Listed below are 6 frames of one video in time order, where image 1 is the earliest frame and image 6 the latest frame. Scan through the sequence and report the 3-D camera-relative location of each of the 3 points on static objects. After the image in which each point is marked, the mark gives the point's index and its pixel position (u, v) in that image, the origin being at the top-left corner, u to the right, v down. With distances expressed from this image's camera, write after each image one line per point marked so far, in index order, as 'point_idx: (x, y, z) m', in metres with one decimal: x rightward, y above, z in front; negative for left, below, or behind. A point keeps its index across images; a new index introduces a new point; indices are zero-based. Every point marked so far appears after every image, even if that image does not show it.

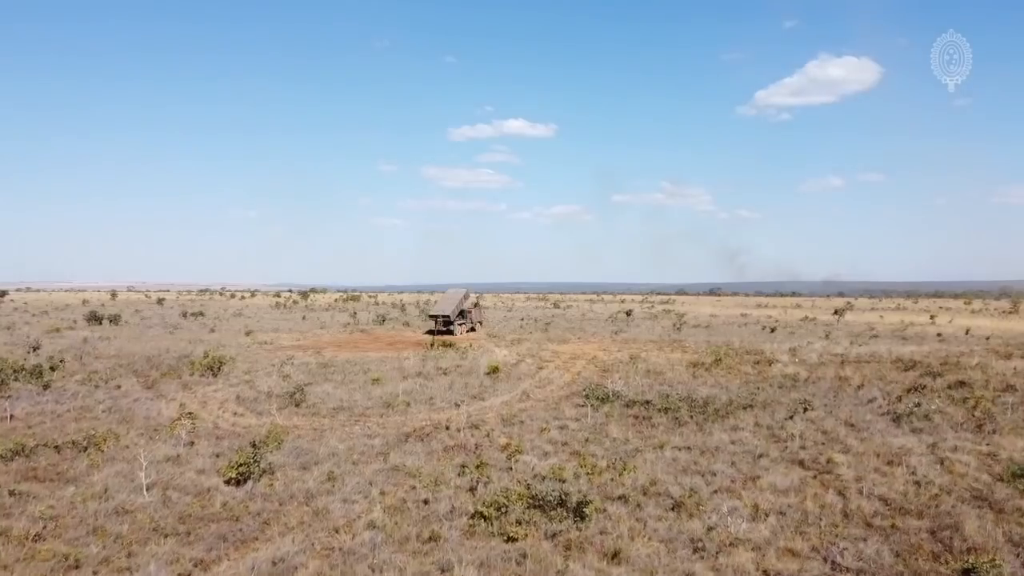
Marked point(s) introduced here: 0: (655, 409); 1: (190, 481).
0: (+3.0, -2.5, +17.7) m
1: (-4.5, -2.7, +11.9) m
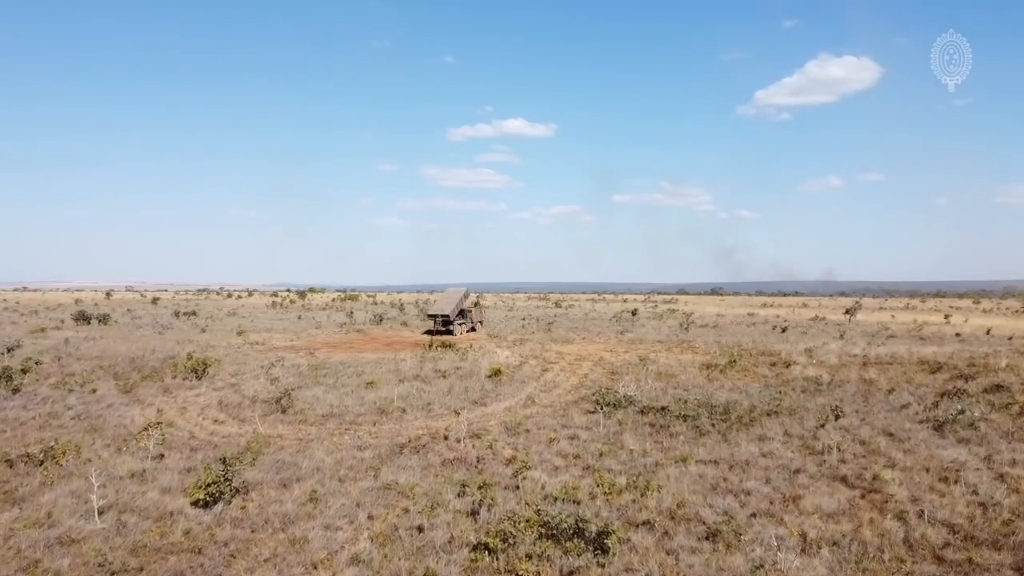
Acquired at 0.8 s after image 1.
0: (+3.1, -2.5, +16.3) m
1: (-4.4, -2.6, +10.4) m
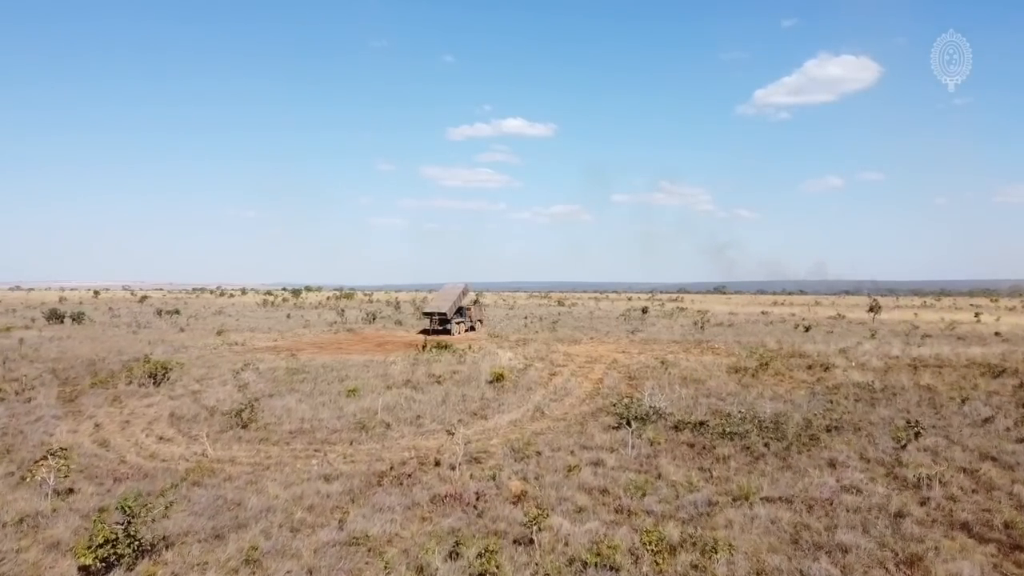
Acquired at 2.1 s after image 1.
0: (+3.2, -2.3, +13.4) m
1: (-4.3, -2.5, +7.5) m
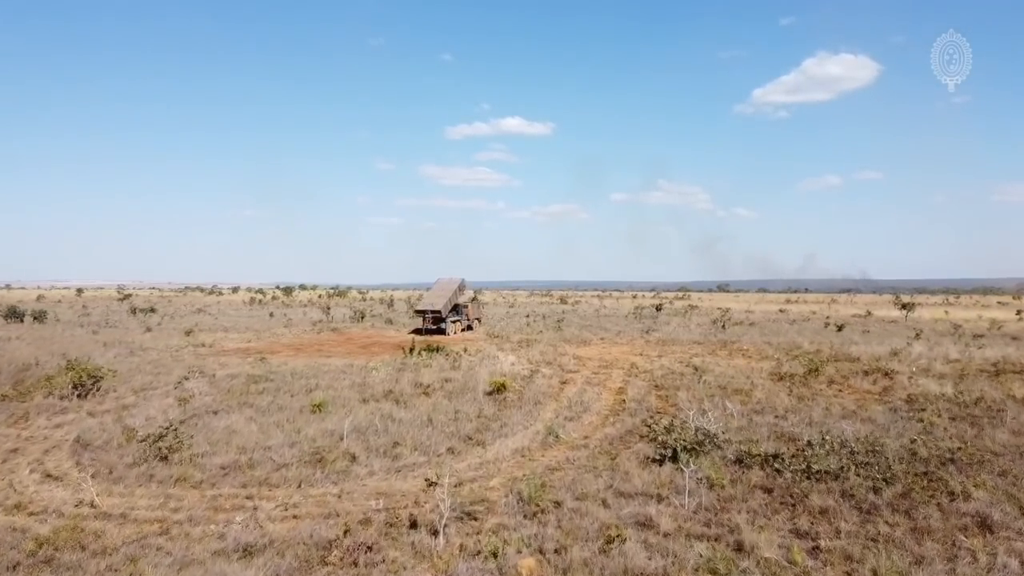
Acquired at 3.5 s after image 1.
0: (+3.3, -2.1, +9.8) m
1: (-4.2, -2.3, +3.9) m
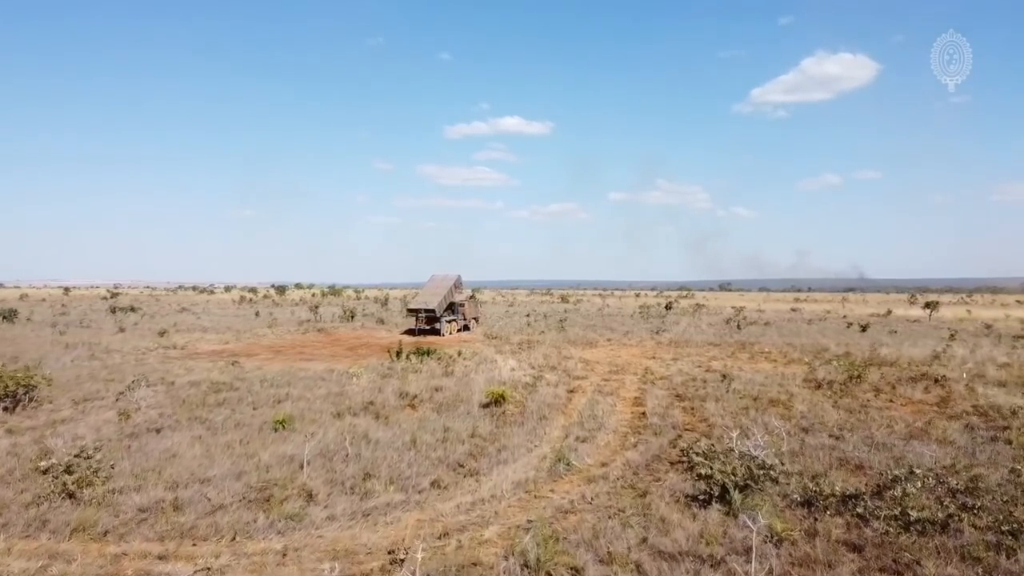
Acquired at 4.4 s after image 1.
0: (+3.3, -2.0, +7.4) m
1: (-4.2, -2.2, +1.5) m
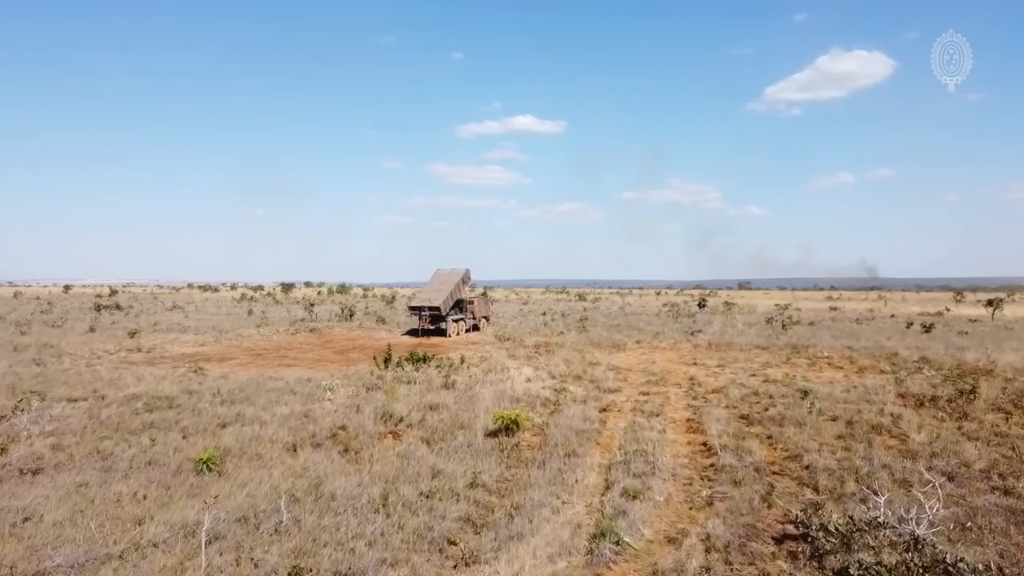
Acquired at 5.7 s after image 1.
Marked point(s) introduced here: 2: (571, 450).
0: (+3.4, -1.9, +3.8) m
1: (-4.2, -2.1, -2.0) m
2: (+0.7, -1.8, +9.6) m
